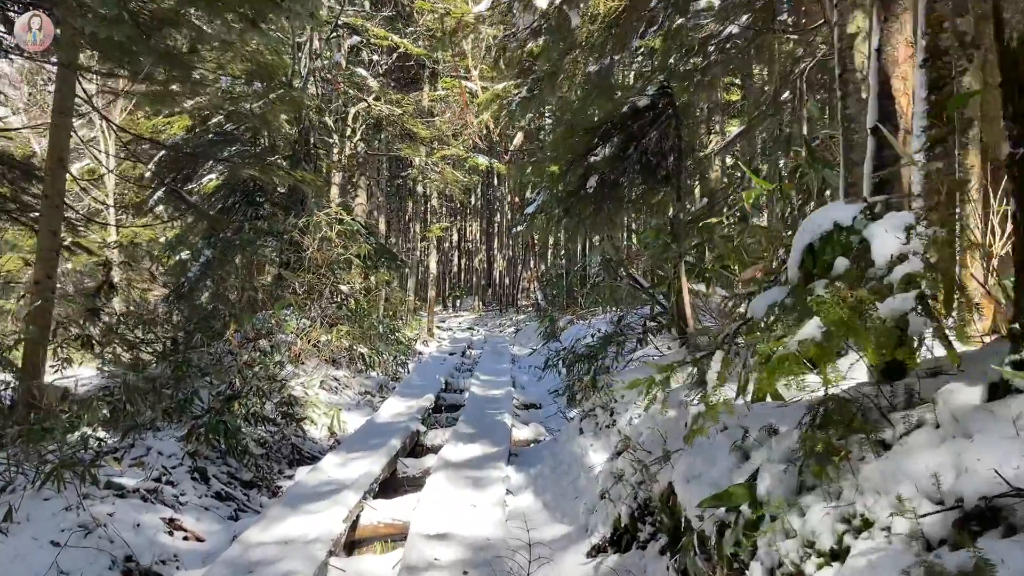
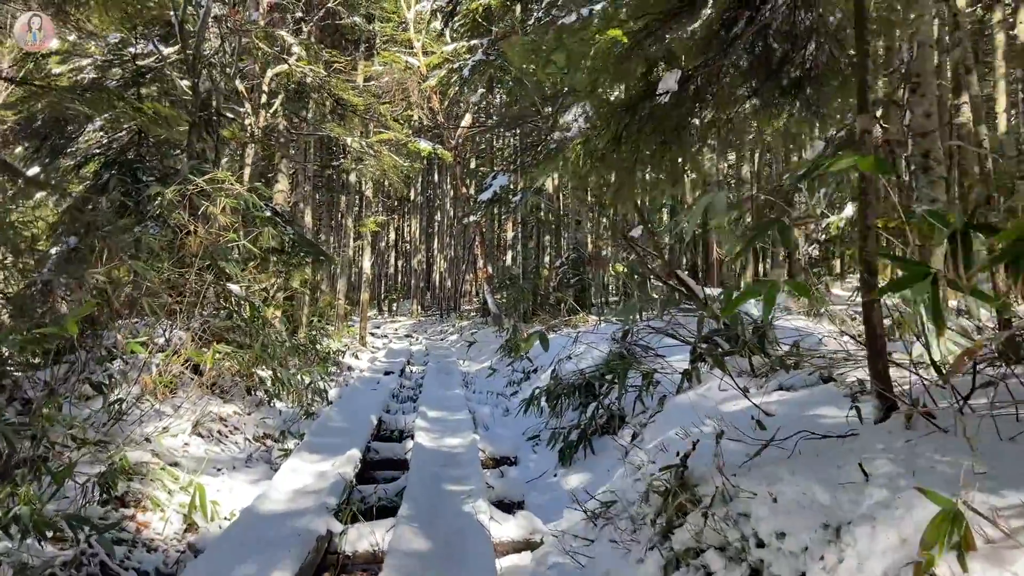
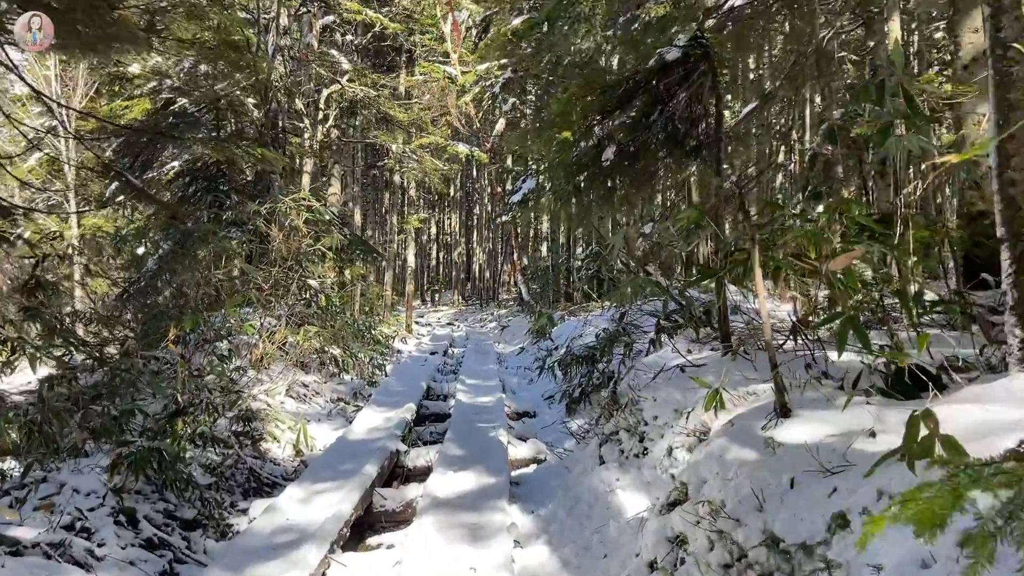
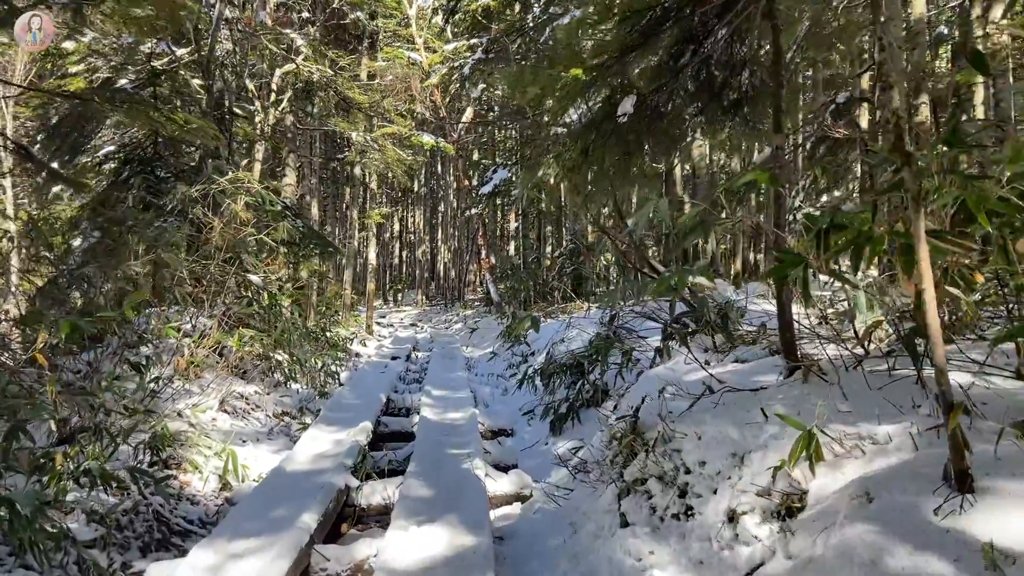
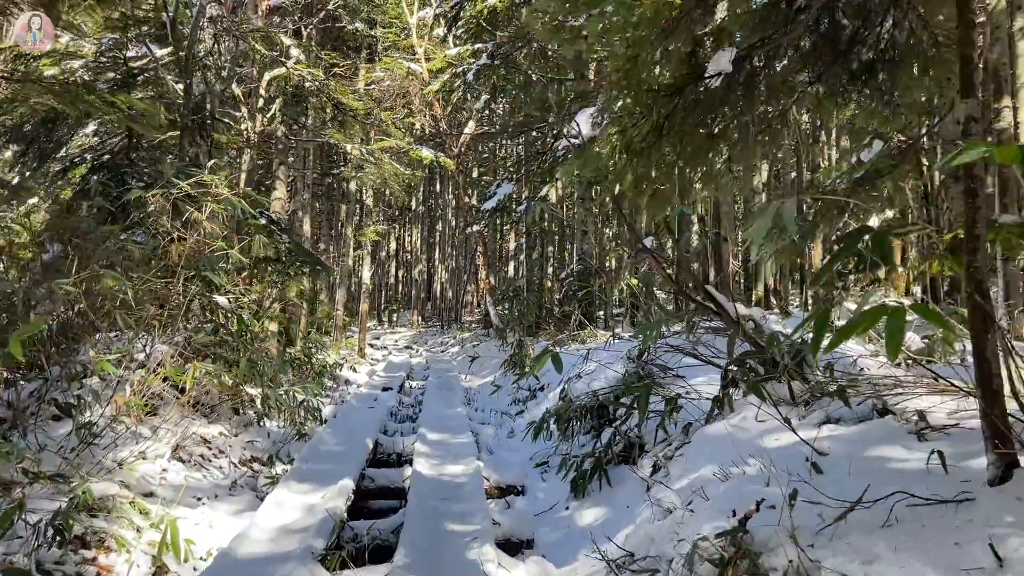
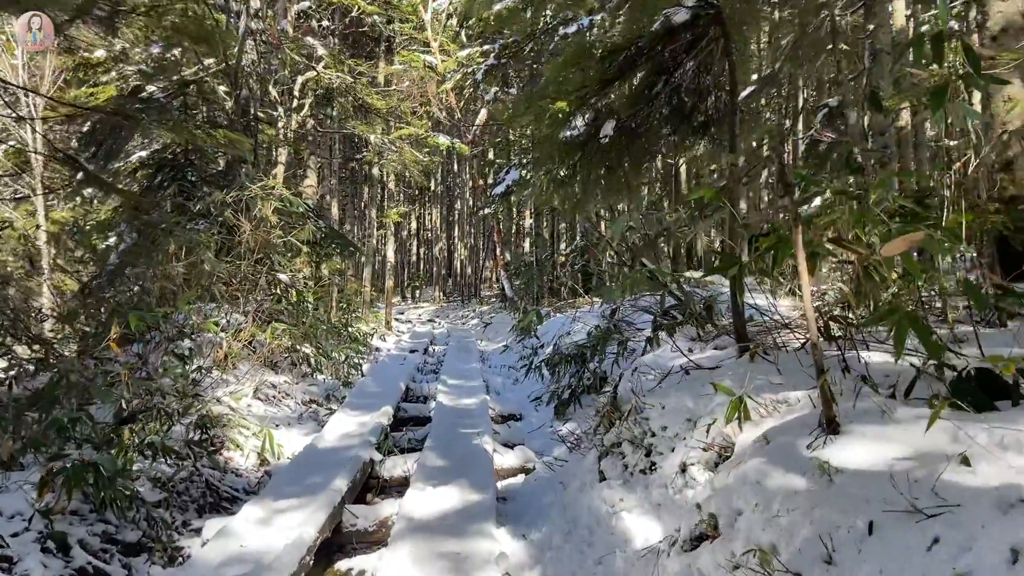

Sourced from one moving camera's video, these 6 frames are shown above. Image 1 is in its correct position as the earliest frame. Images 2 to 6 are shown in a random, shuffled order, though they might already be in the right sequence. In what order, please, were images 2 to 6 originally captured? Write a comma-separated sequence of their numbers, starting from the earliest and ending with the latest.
3, 6, 4, 2, 5
